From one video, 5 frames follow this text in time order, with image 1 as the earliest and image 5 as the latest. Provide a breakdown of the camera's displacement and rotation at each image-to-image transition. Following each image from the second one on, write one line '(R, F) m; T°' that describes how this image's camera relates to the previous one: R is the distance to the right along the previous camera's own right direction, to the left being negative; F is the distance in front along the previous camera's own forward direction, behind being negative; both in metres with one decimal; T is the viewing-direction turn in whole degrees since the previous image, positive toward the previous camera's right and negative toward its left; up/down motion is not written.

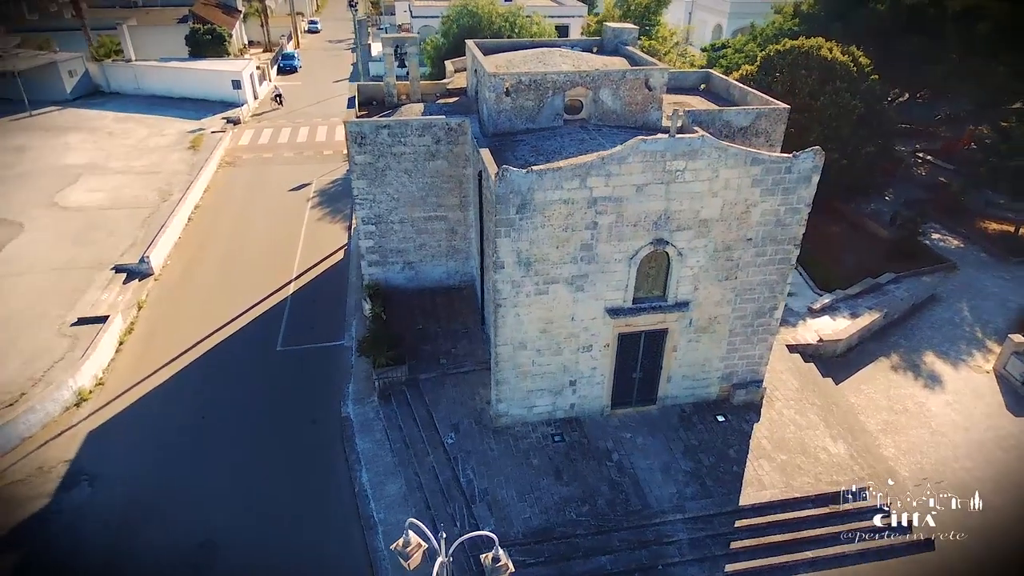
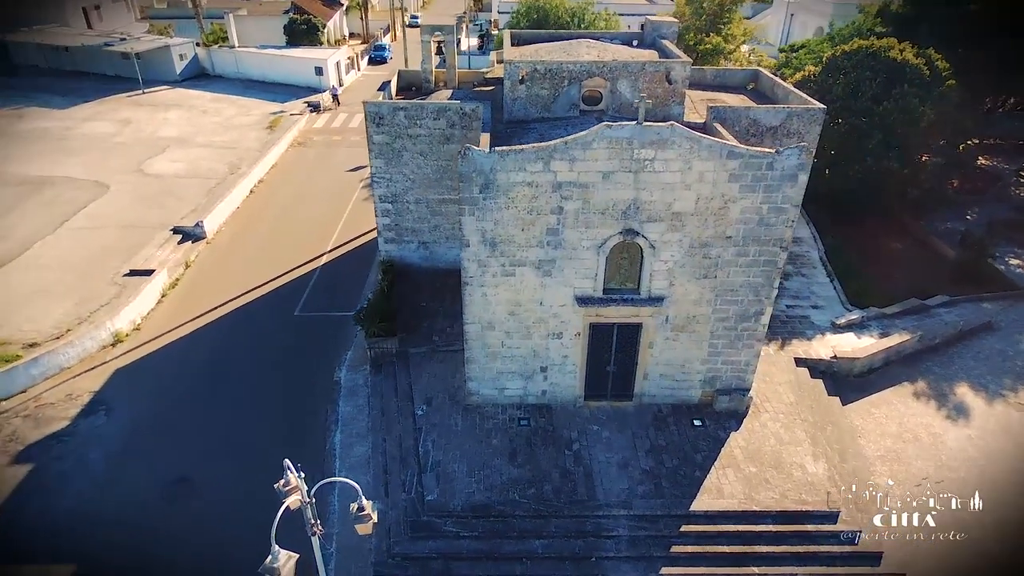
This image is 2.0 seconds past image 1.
(+2.6, 0.0) m; -9°
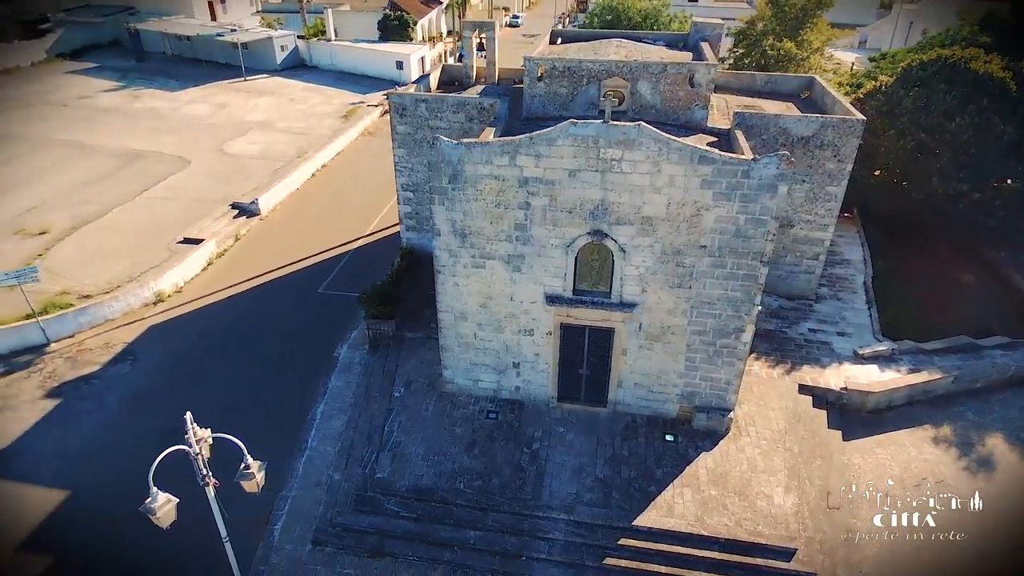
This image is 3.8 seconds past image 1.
(+2.7, +0.2) m; -9°
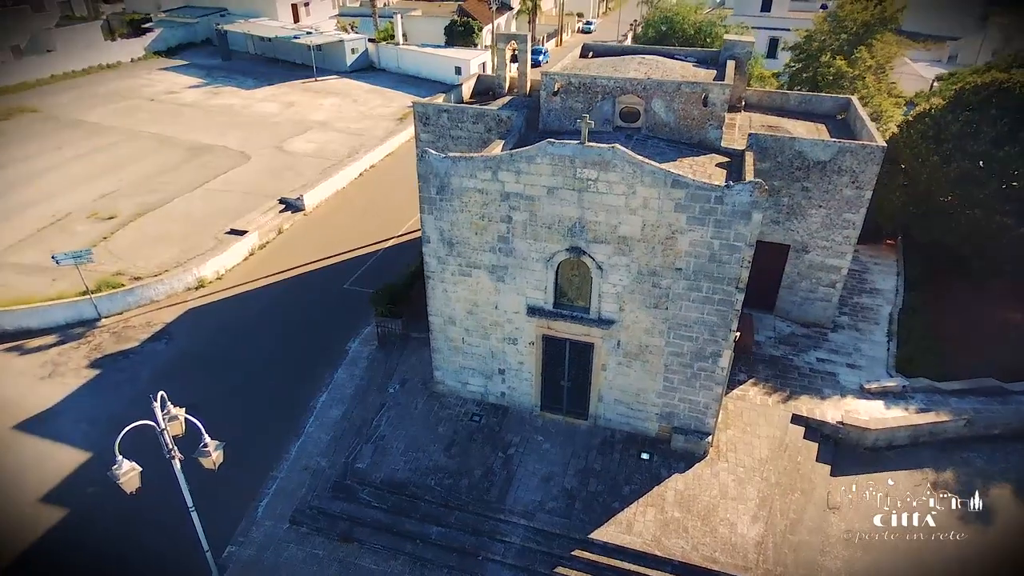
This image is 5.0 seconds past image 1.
(+1.9, -0.3) m; -6°
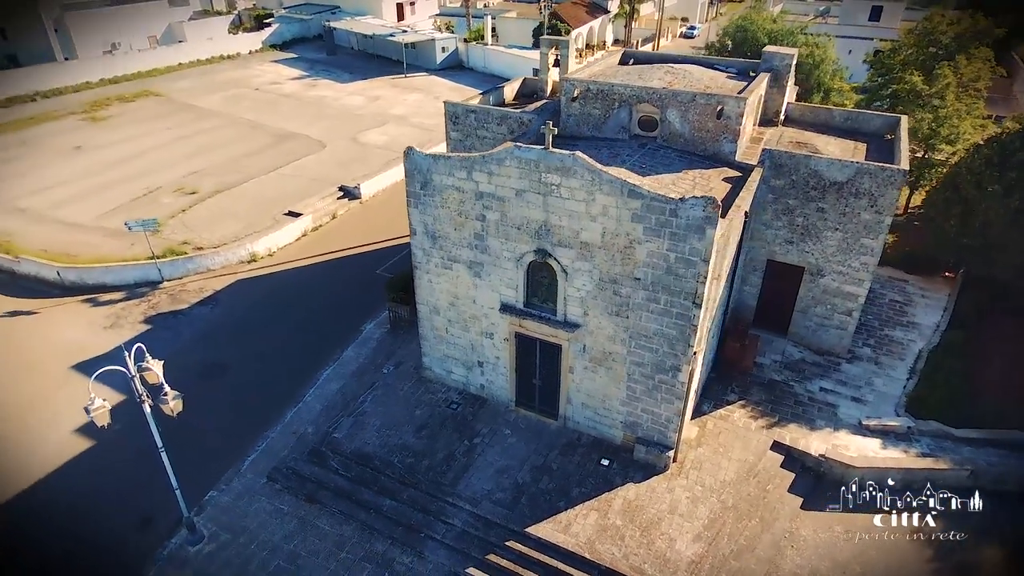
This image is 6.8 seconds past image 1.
(+2.7, -0.3) m; -9°
